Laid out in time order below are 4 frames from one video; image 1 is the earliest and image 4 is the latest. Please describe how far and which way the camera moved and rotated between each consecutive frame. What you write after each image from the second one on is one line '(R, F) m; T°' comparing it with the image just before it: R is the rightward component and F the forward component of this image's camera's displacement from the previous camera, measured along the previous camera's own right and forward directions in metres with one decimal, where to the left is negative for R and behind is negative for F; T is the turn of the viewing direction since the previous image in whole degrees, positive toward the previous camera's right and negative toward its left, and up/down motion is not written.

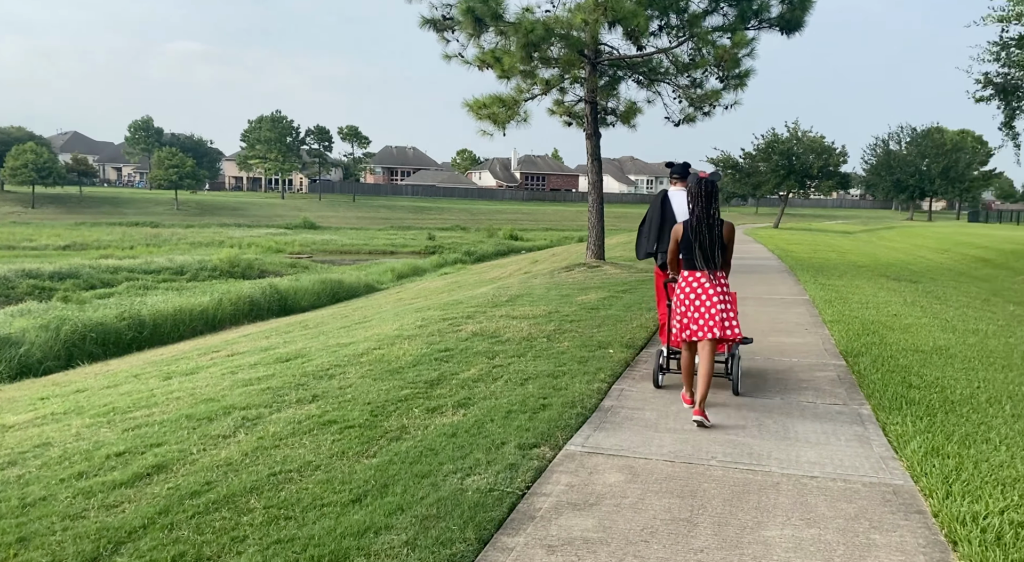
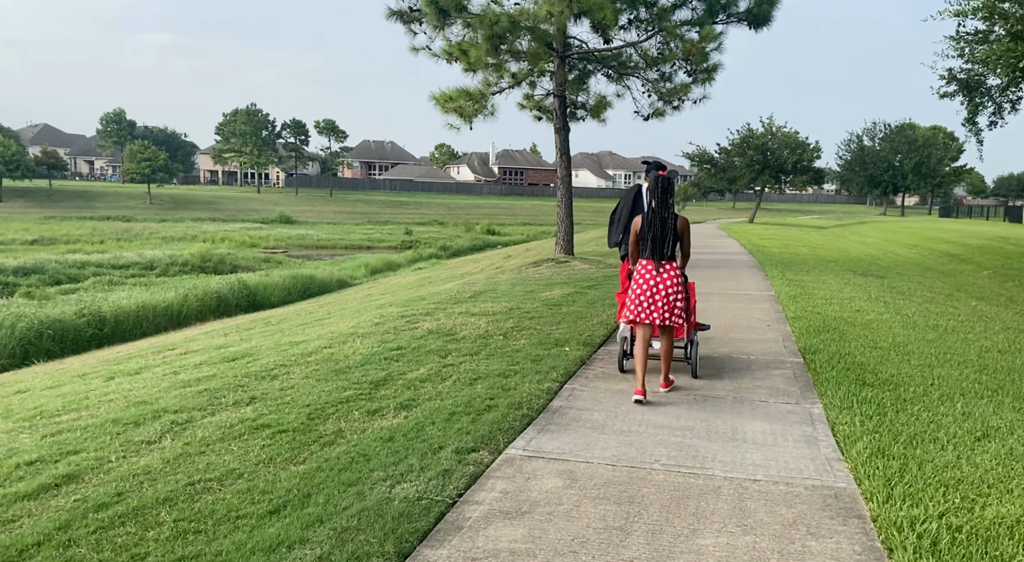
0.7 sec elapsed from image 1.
(+0.2, +0.1) m; +1°
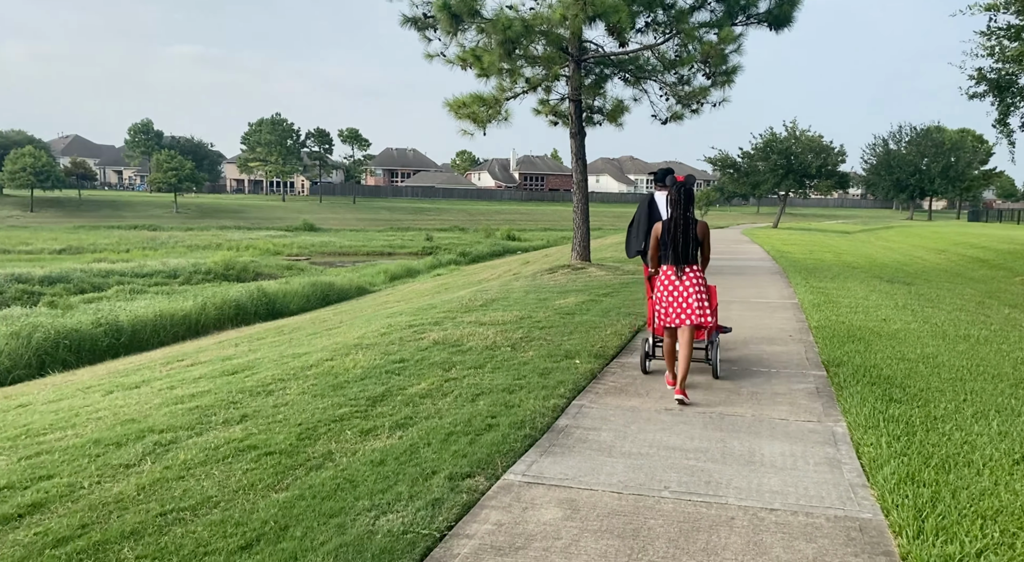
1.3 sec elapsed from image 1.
(+0.1, +0.3) m; -2°
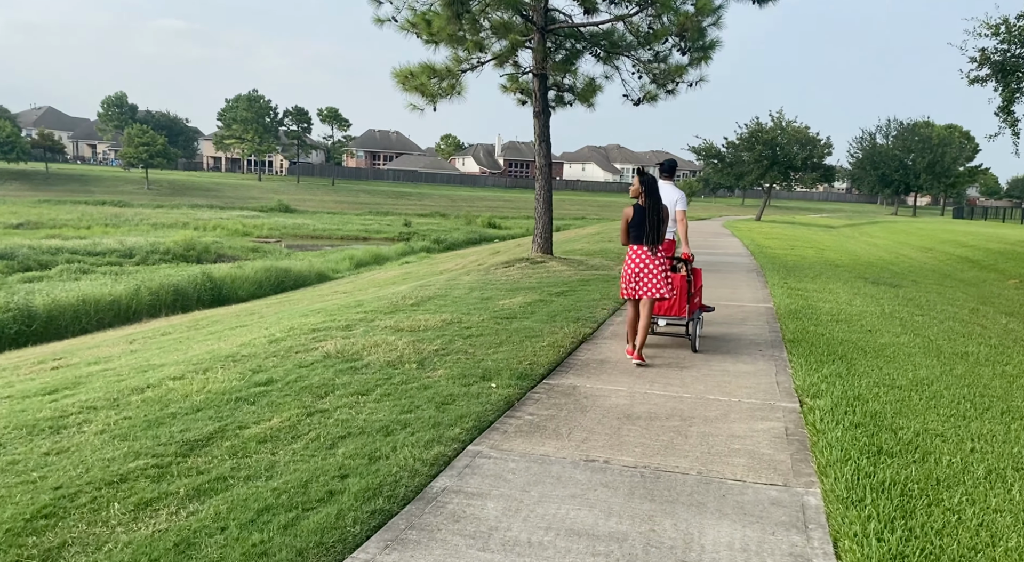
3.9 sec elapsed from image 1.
(+0.6, +1.4) m; +1°
